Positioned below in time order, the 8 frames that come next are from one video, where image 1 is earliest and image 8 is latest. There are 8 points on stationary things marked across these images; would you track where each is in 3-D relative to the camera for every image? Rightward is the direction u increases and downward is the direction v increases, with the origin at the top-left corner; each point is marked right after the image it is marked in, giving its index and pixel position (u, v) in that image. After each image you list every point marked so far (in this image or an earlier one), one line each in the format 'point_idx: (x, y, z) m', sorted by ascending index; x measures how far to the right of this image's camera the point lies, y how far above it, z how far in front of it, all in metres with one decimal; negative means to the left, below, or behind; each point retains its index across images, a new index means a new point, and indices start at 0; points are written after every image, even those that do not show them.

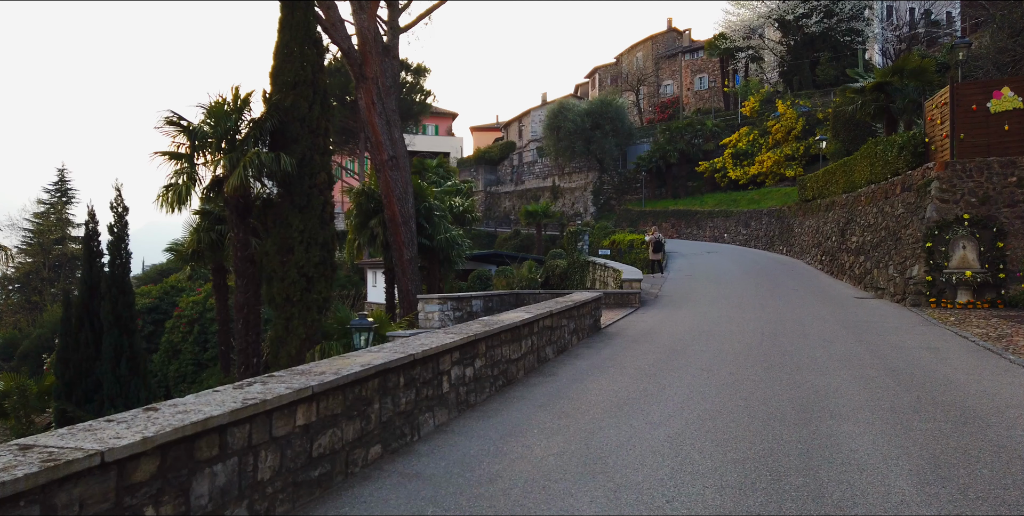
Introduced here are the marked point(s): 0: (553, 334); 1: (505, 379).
0: (+0.5, -0.9, +11.2) m
1: (-0.1, -1.2, +9.3) m
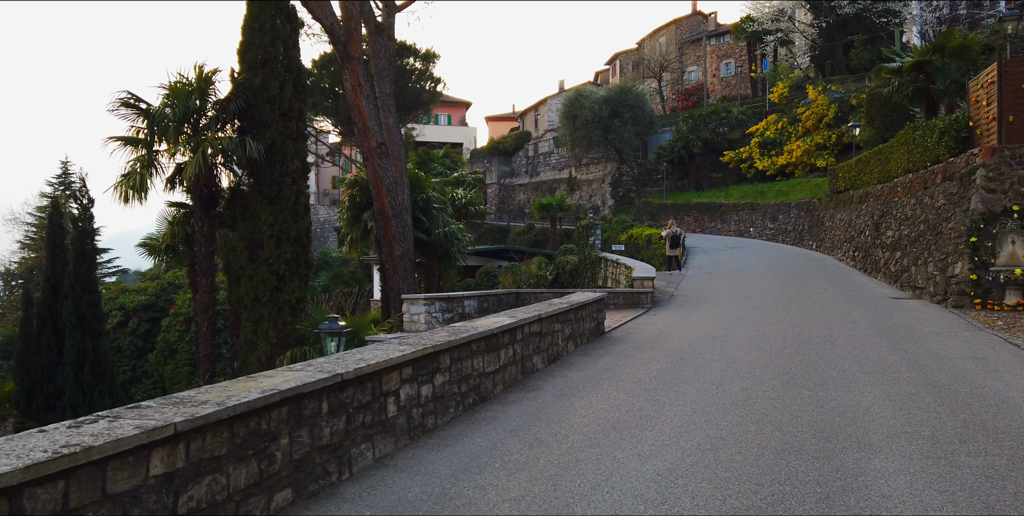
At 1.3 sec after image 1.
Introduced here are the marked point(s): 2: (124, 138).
0: (+0.3, -0.9, +9.8) m
1: (-0.3, -1.1, +8.0) m
2: (-4.6, +1.4, +11.5) m
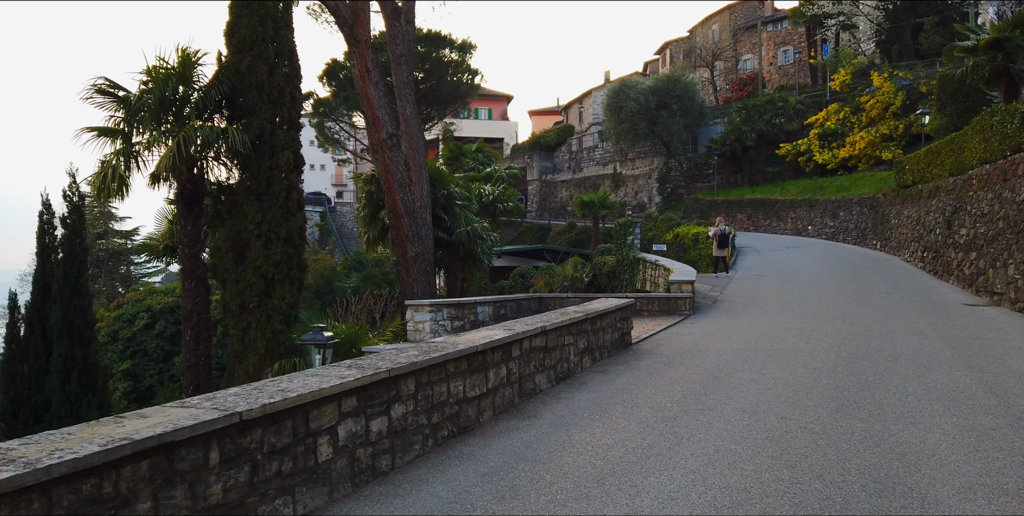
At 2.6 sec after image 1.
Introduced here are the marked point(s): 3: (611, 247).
0: (+0.3, -0.9, +8.5) m
1: (-0.4, -1.2, +6.7) m
2: (-4.4, +1.4, +10.4) m
3: (+1.9, +0.2, +19.4) m
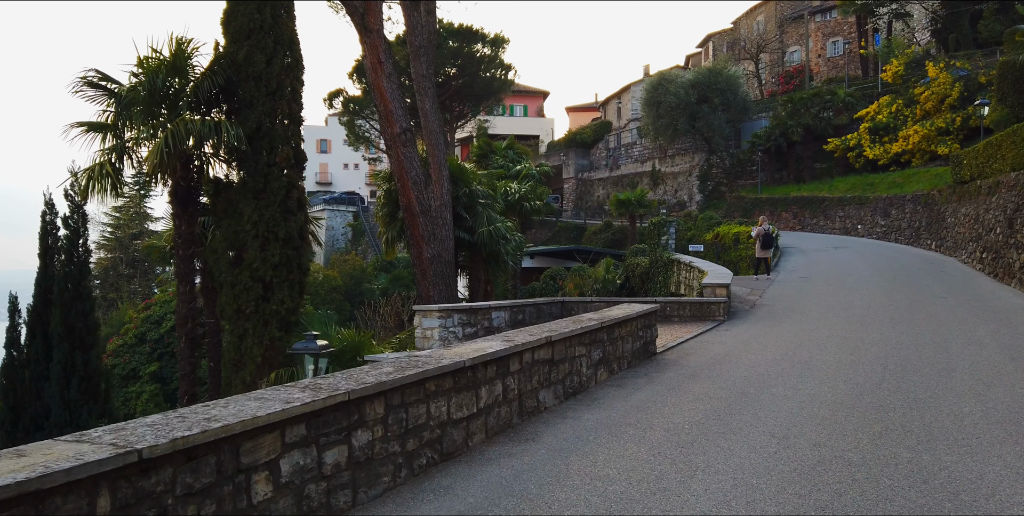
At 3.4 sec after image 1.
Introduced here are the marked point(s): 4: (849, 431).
0: (+0.3, -0.9, +7.7) m
1: (-0.5, -1.2, +5.9) m
2: (-4.3, +1.4, +9.8) m
3: (+2.5, +0.2, +18.5) m
4: (+2.4, -1.2, +6.7) m
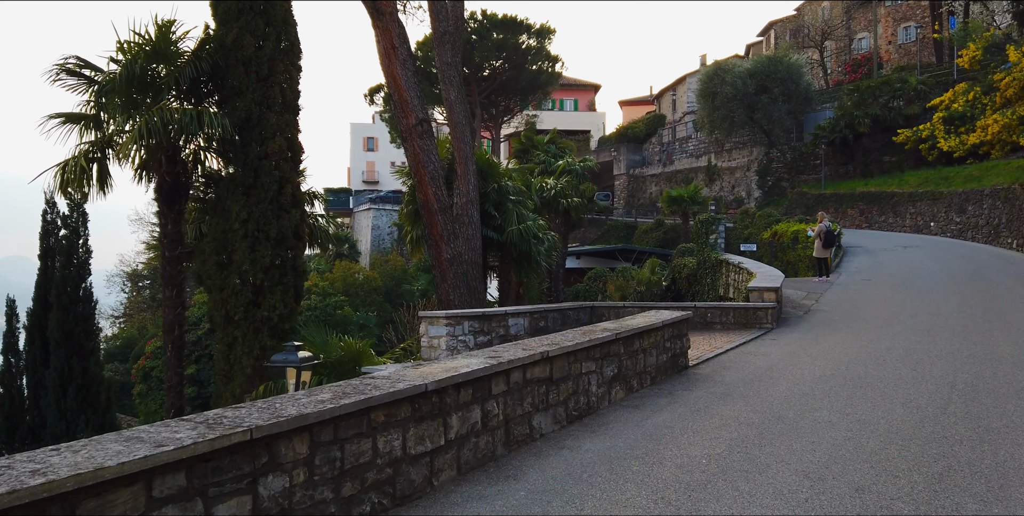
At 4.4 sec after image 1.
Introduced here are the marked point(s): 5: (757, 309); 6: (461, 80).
0: (+0.3, -0.9, +6.6) m
1: (-0.6, -1.2, +4.9) m
2: (-4.2, +1.3, +9.1) m
3: (+3.2, +0.2, +17.2) m
4: (+2.3, -1.2, +5.5) m
5: (+3.0, -0.6, +11.6) m
6: (-0.7, +2.5, +13.6) m
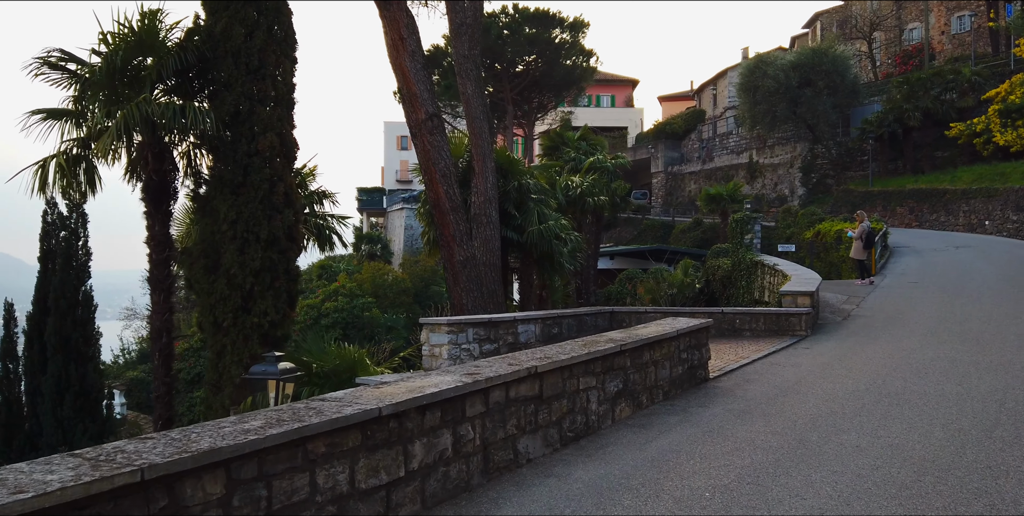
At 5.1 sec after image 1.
0: (+0.2, -1.0, +5.9) m
1: (-0.8, -1.2, +4.3) m
2: (-4.2, +1.3, +8.6) m
3: (+3.7, +0.2, +16.4) m
4: (+2.1, -1.3, +4.8) m
5: (+3.1, -0.6, +10.7) m
6: (-0.5, +2.5, +13.0) m
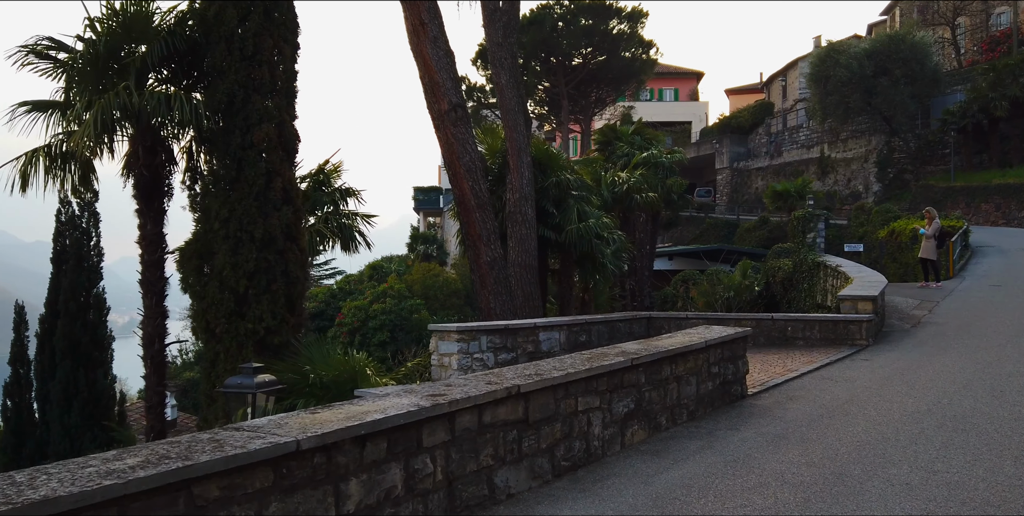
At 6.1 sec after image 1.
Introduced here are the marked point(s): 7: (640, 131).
0: (+0.1, -1.0, +5.1) m
1: (-1.0, -1.2, +3.5) m
2: (-4.0, +1.3, +8.1) m
3: (+4.4, +0.2, +15.2) m
4: (+1.9, -1.3, +3.8) m
5: (+3.4, -0.6, +9.7) m
6: (0.0, +2.5, +12.2) m
7: (+2.7, +2.5, +19.1) m
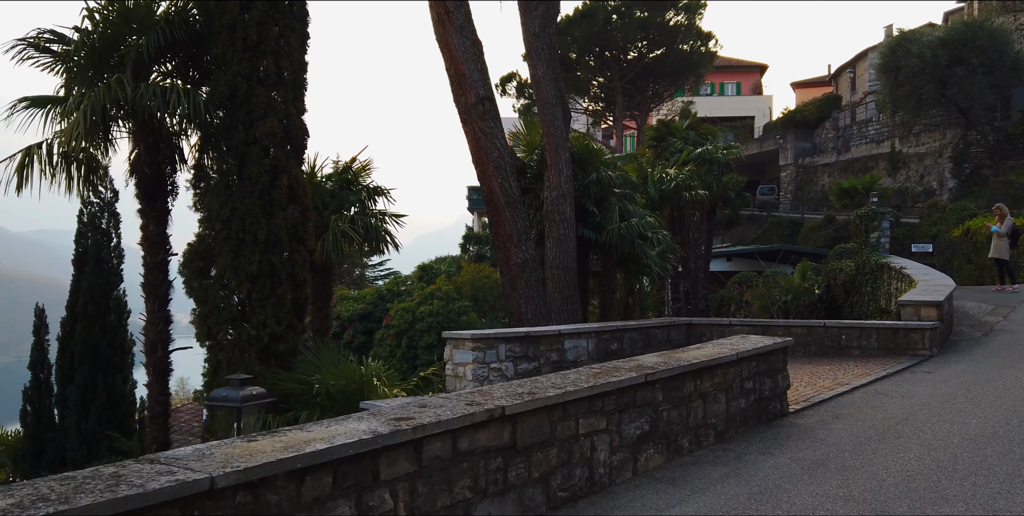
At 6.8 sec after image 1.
0: (0.0, -1.0, +4.5) m
1: (-1.2, -1.3, +3.0) m
2: (-3.9, +1.3, +7.8) m
3: (+5.1, +0.1, +14.3) m
4: (+1.7, -1.3, +3.0) m
5: (+3.6, -0.7, +8.8) m
6: (+0.5, +2.5, +11.5) m
7: (+3.6, +2.5, +18.2) m
